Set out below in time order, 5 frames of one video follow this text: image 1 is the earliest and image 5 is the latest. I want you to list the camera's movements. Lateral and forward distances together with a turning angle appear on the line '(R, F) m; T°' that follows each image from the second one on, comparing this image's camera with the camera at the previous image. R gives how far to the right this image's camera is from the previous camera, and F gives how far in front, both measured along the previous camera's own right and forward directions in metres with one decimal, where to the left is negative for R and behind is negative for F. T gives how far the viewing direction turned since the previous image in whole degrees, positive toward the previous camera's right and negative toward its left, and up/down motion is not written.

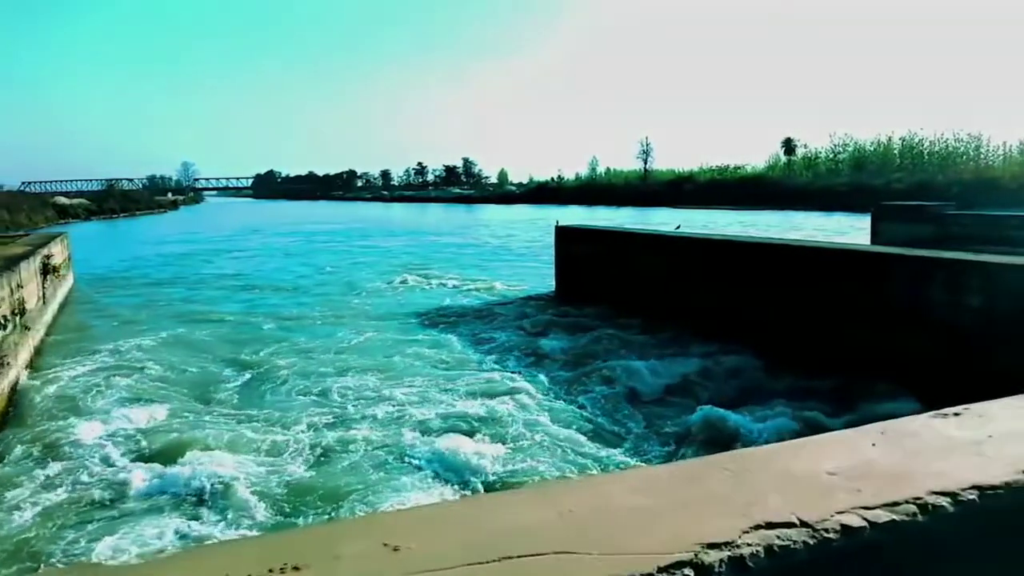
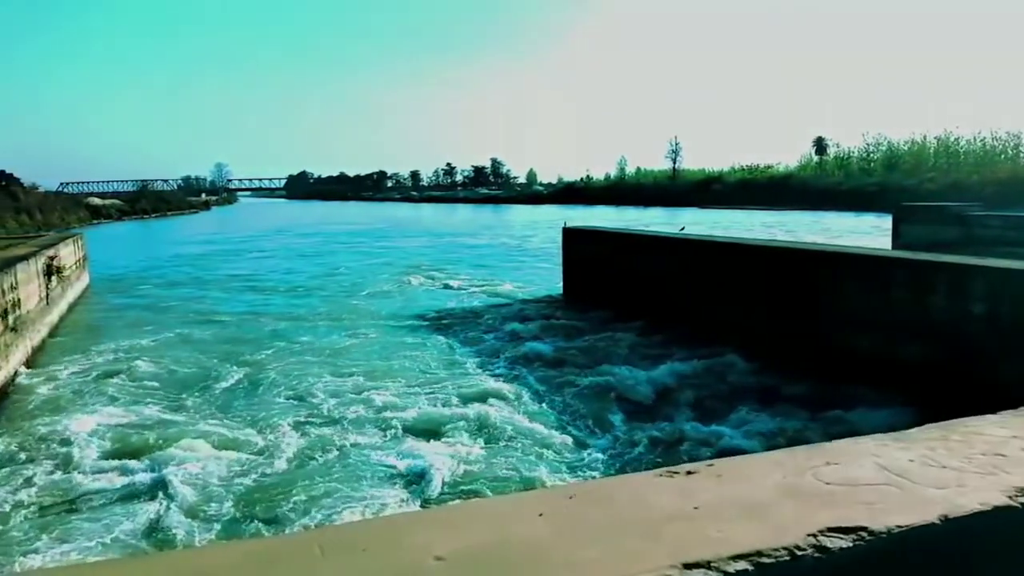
(+0.4, +0.1) m; -2°
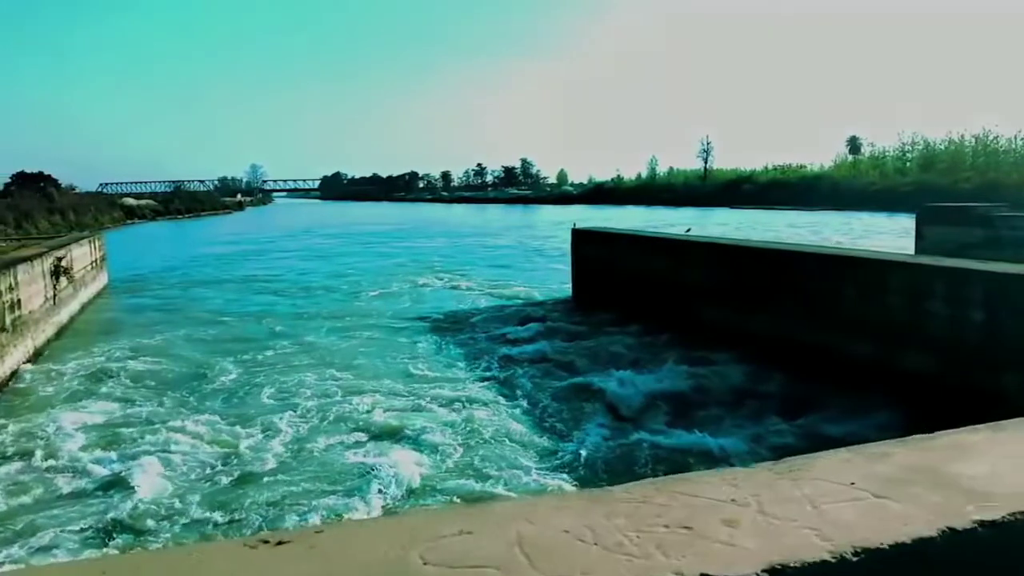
(+0.4, +0.1) m; -2°
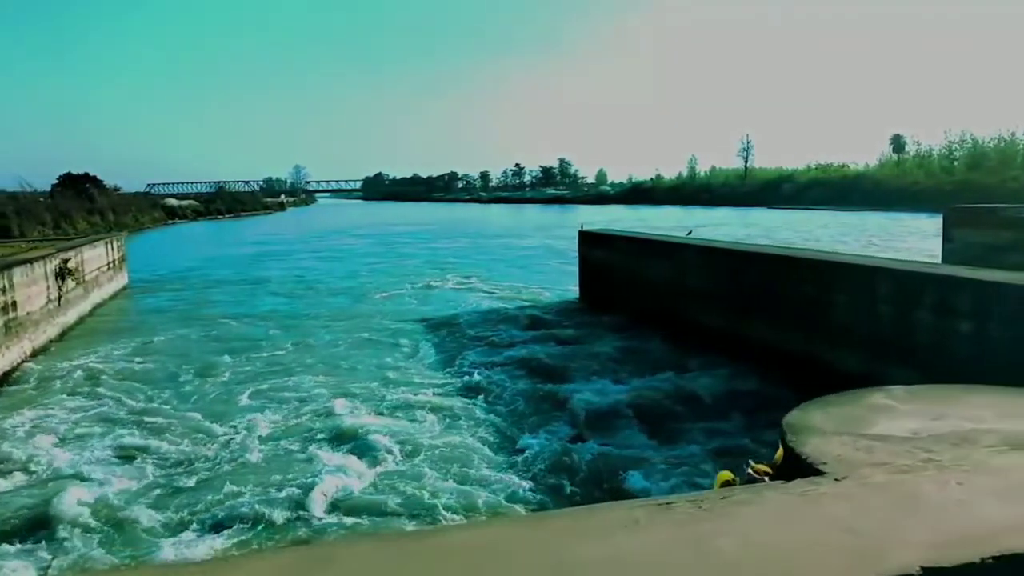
(+0.7, 0.0) m; -3°
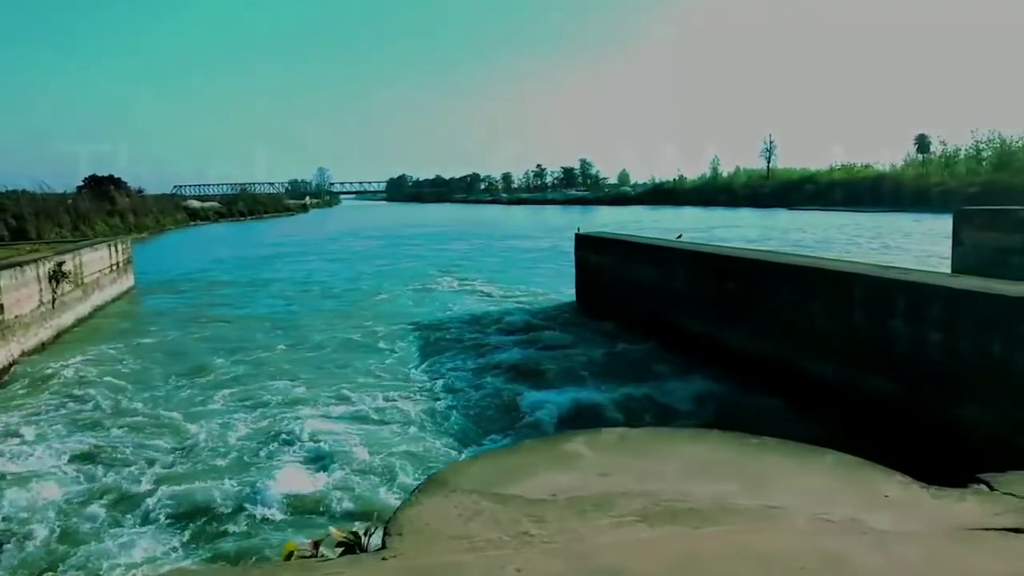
(+0.5, 0.0) m; -2°
